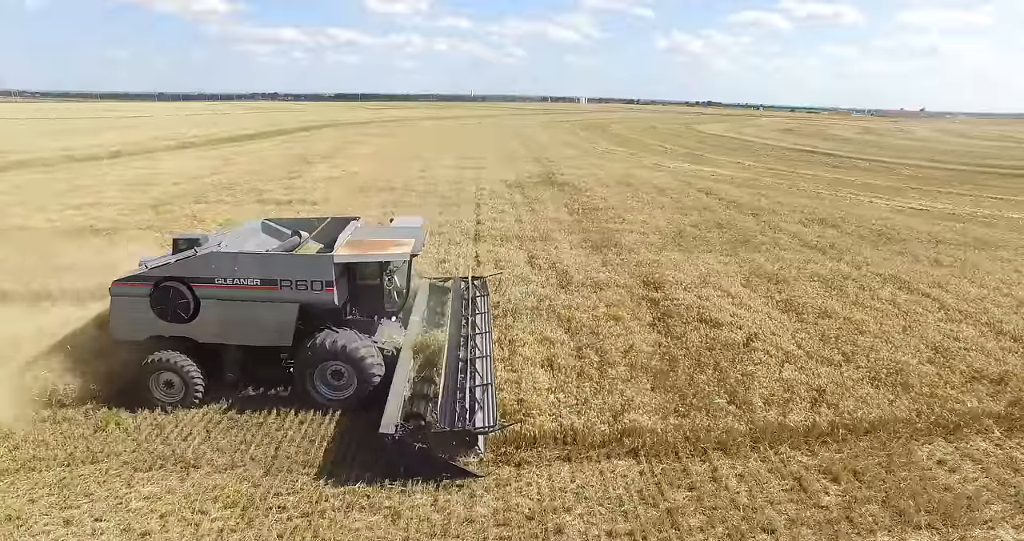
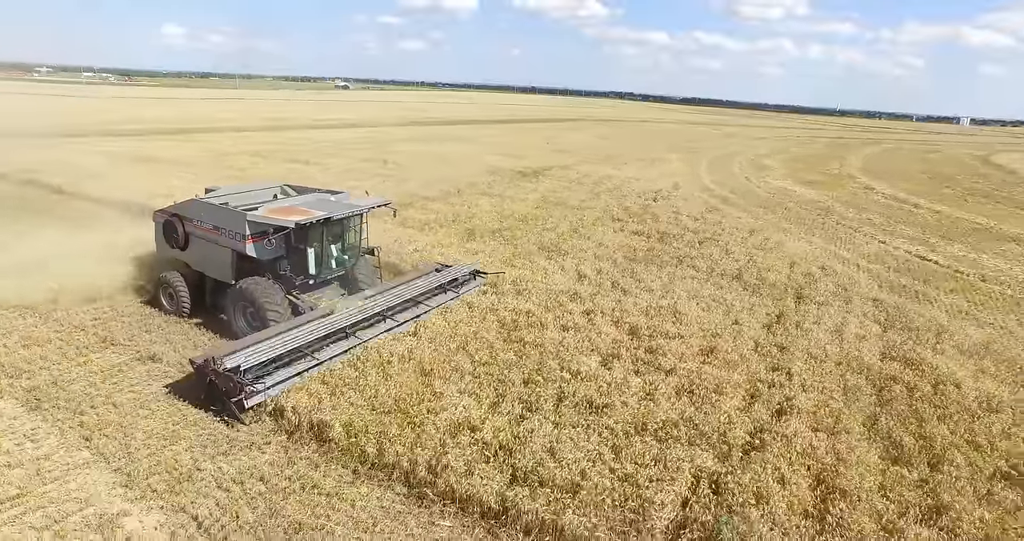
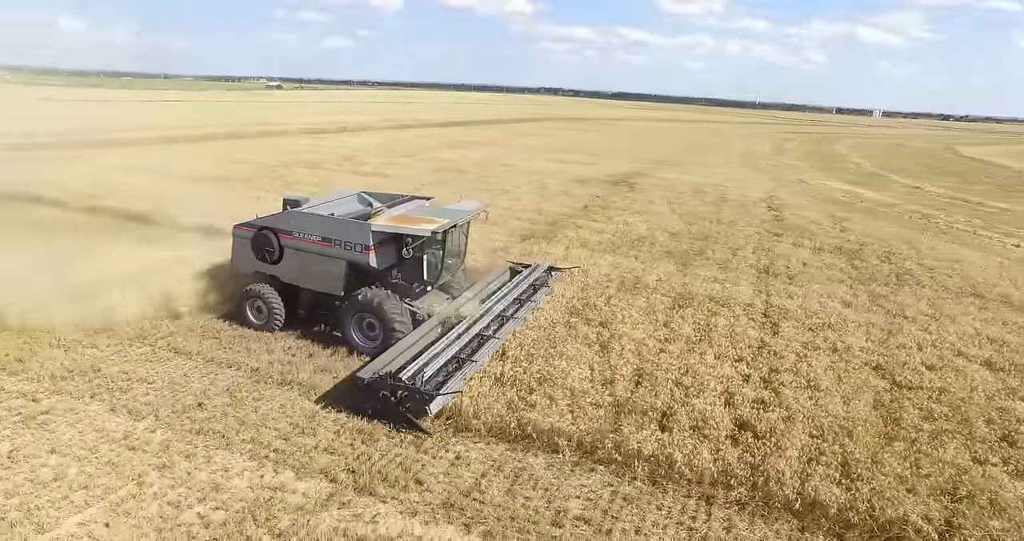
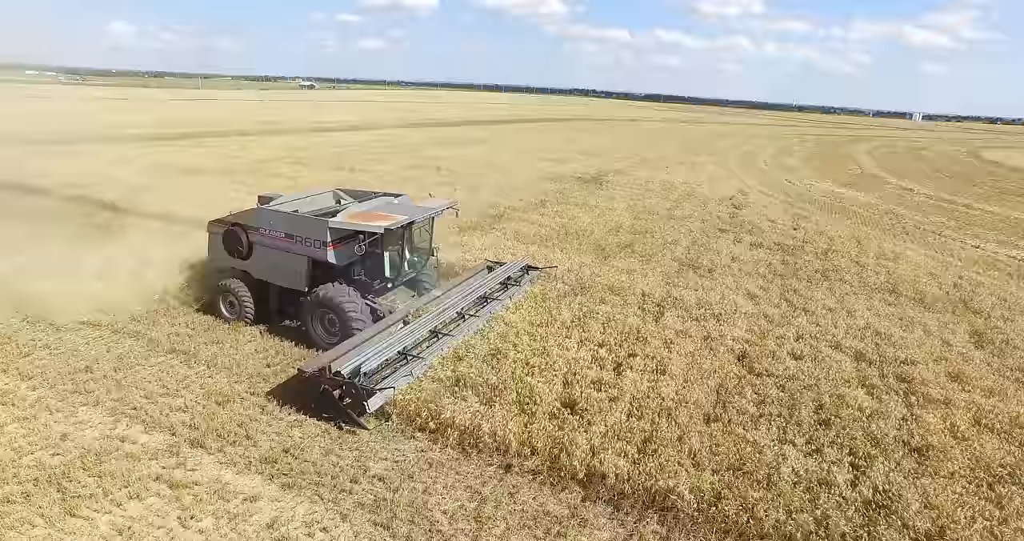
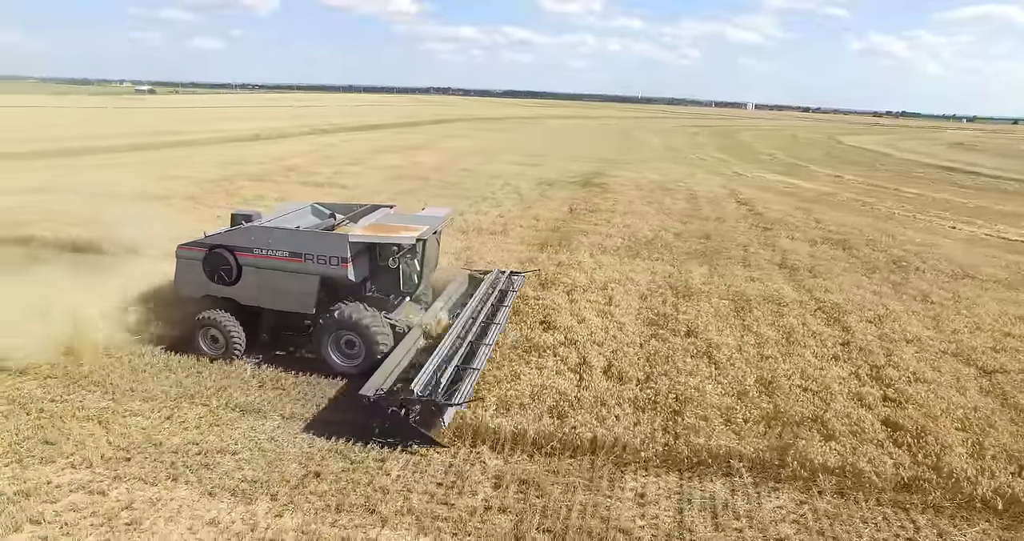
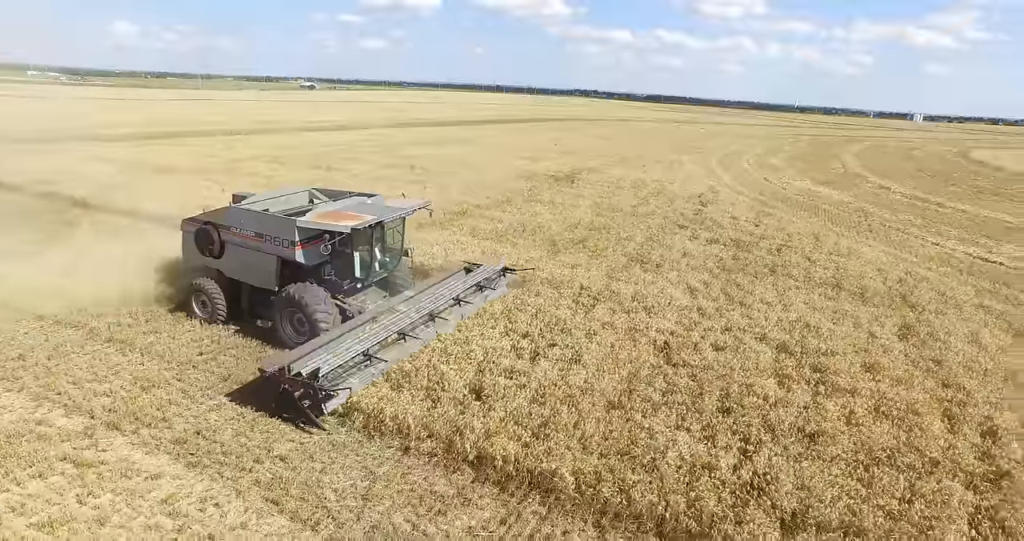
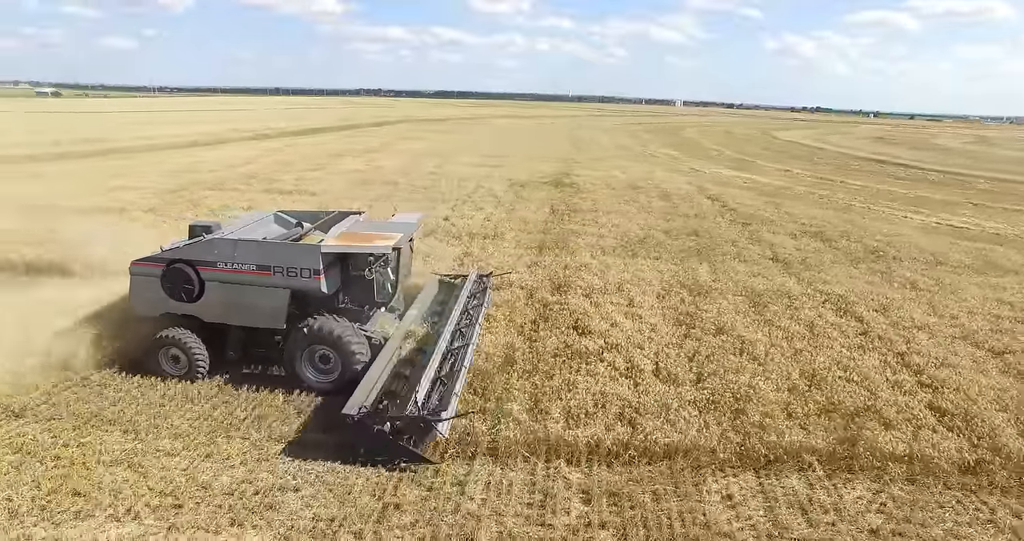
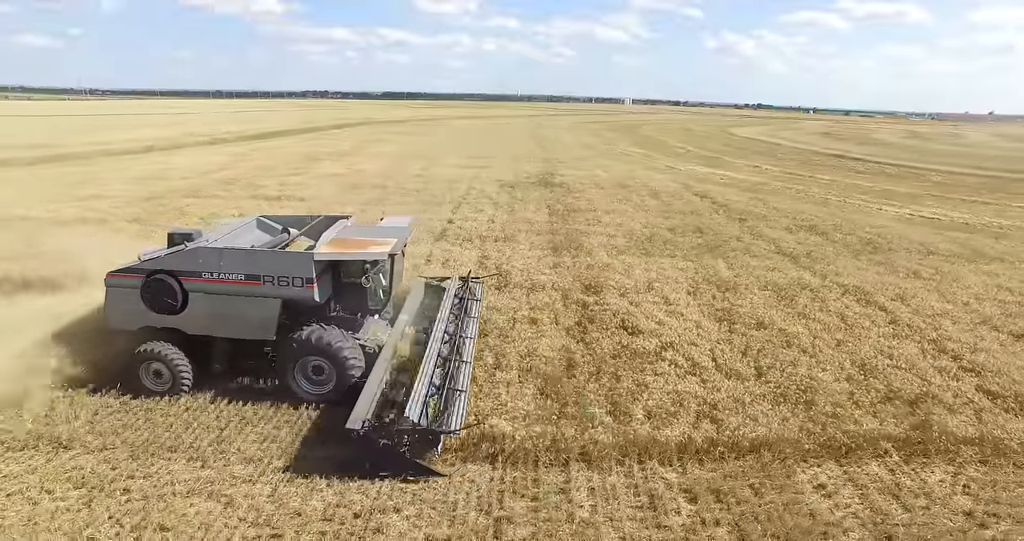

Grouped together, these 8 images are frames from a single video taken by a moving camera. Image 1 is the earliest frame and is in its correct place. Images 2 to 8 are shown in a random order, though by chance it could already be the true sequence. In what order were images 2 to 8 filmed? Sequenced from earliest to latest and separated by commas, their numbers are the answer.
8, 7, 5, 3, 4, 6, 2
